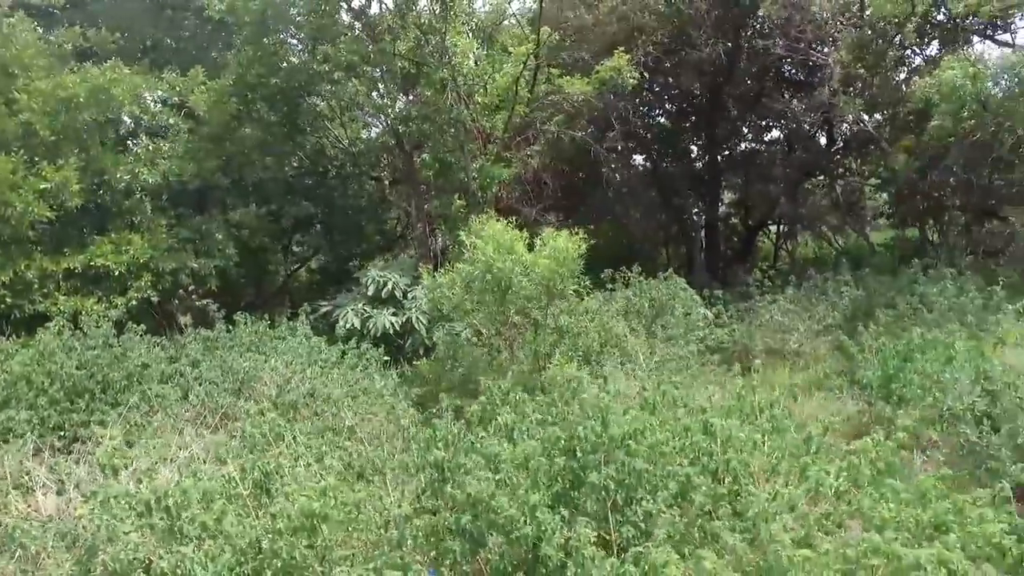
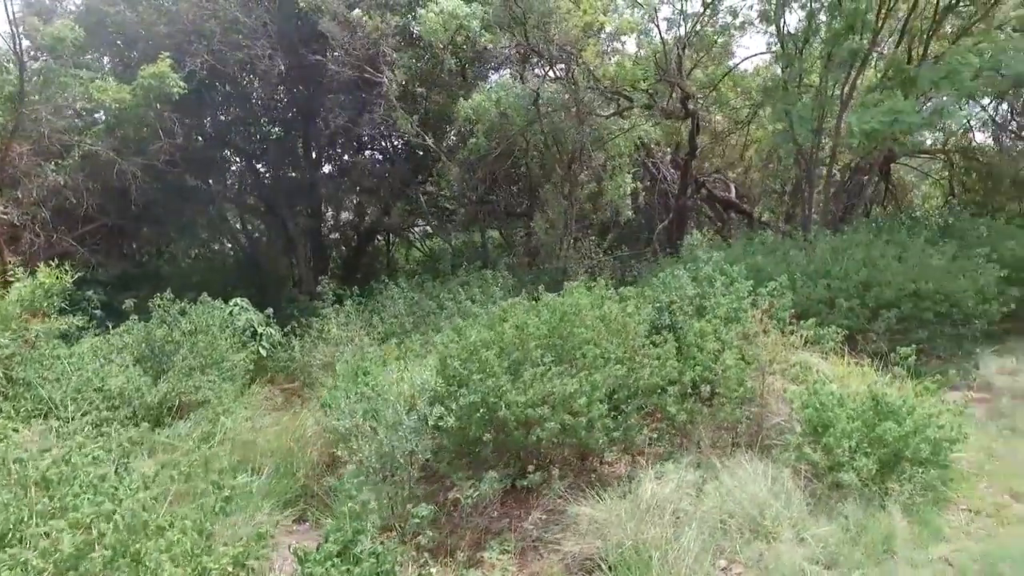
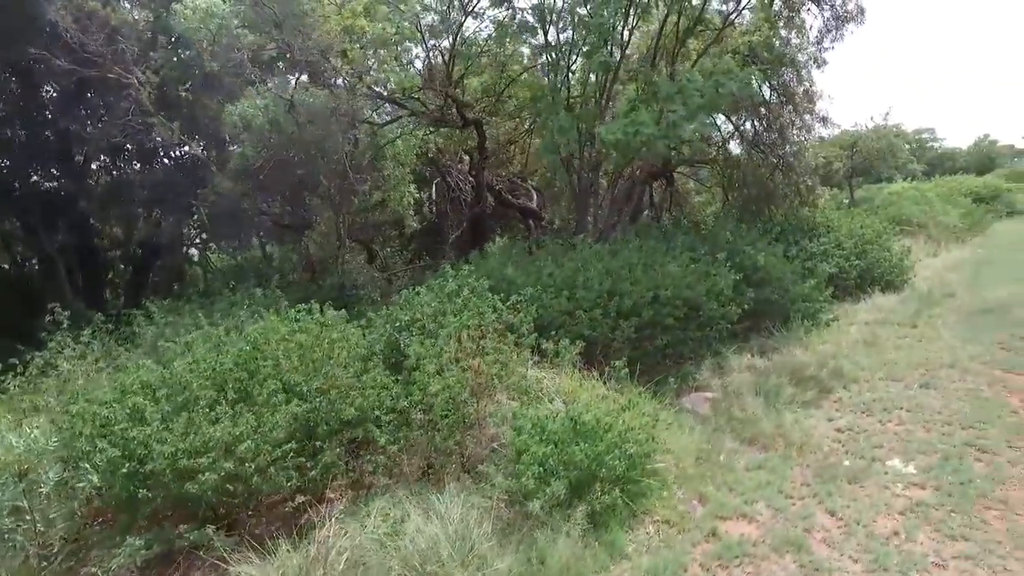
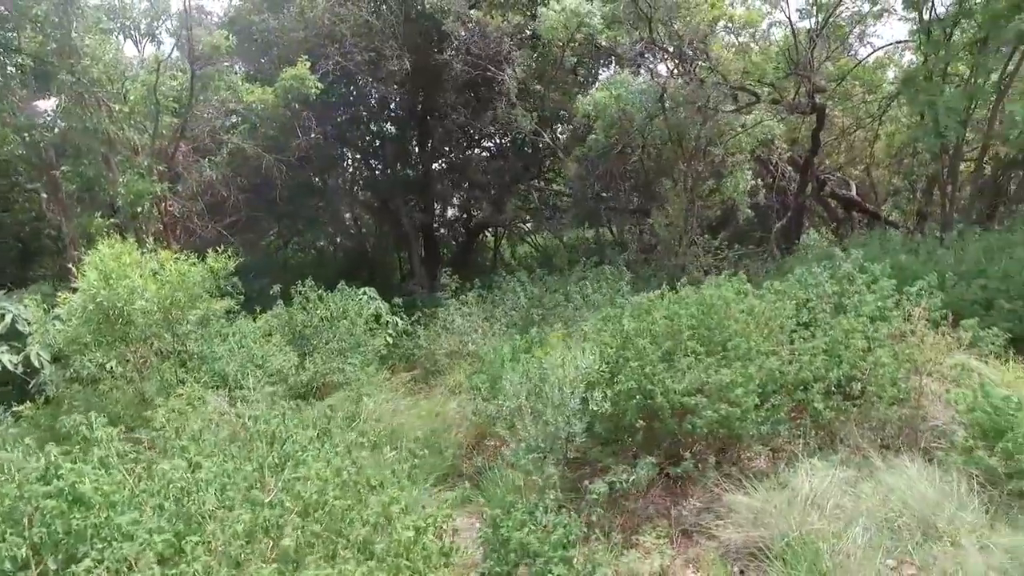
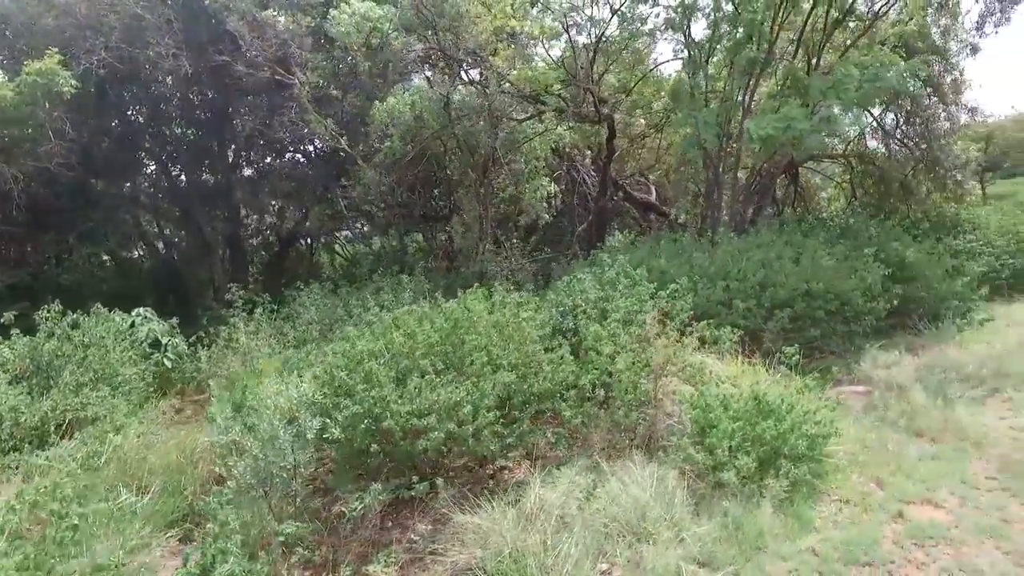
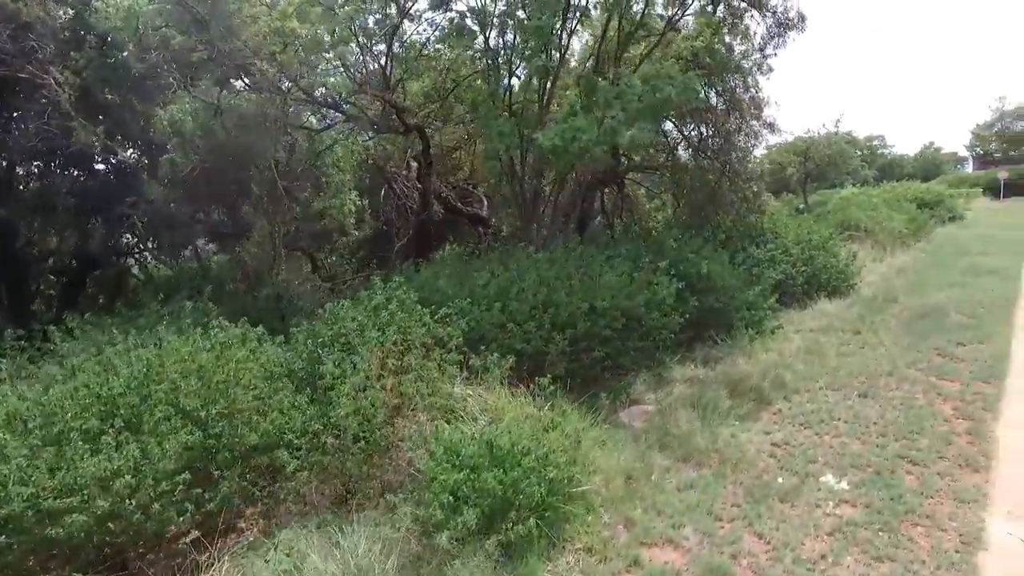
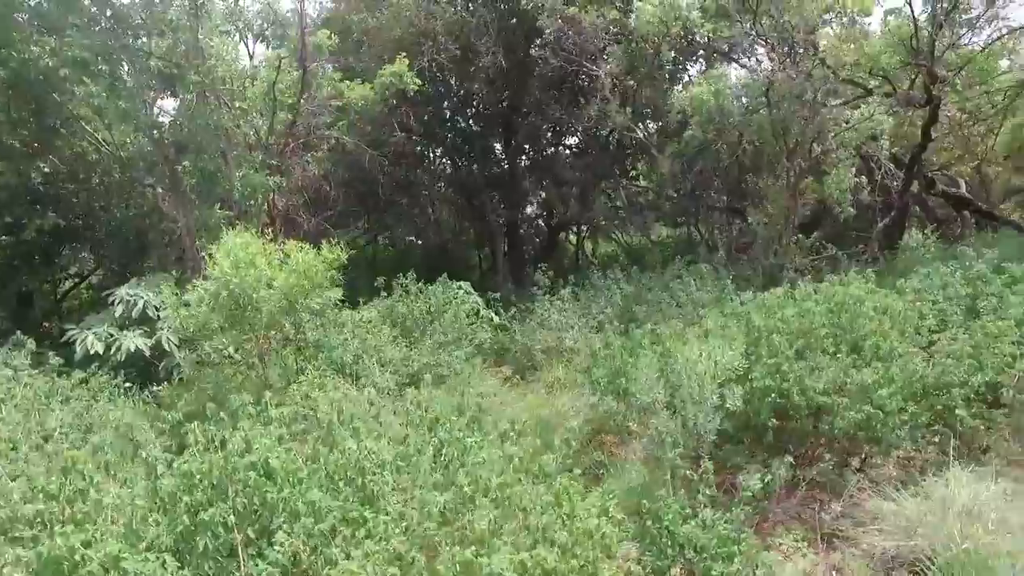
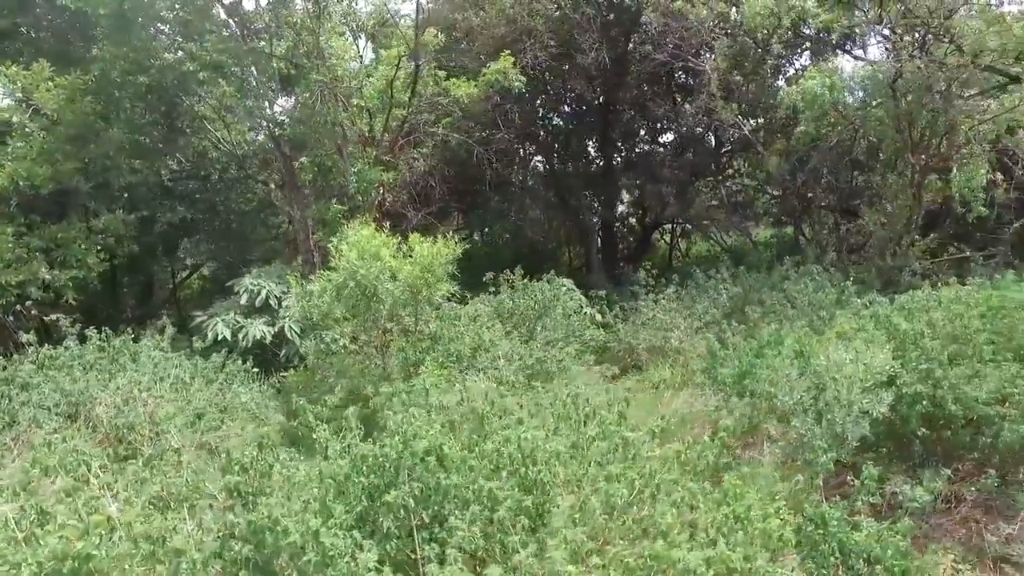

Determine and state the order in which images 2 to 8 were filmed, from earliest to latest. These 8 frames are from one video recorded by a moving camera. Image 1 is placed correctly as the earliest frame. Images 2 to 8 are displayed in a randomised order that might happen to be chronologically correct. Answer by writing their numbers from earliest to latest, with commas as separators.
8, 7, 4, 2, 5, 3, 6
